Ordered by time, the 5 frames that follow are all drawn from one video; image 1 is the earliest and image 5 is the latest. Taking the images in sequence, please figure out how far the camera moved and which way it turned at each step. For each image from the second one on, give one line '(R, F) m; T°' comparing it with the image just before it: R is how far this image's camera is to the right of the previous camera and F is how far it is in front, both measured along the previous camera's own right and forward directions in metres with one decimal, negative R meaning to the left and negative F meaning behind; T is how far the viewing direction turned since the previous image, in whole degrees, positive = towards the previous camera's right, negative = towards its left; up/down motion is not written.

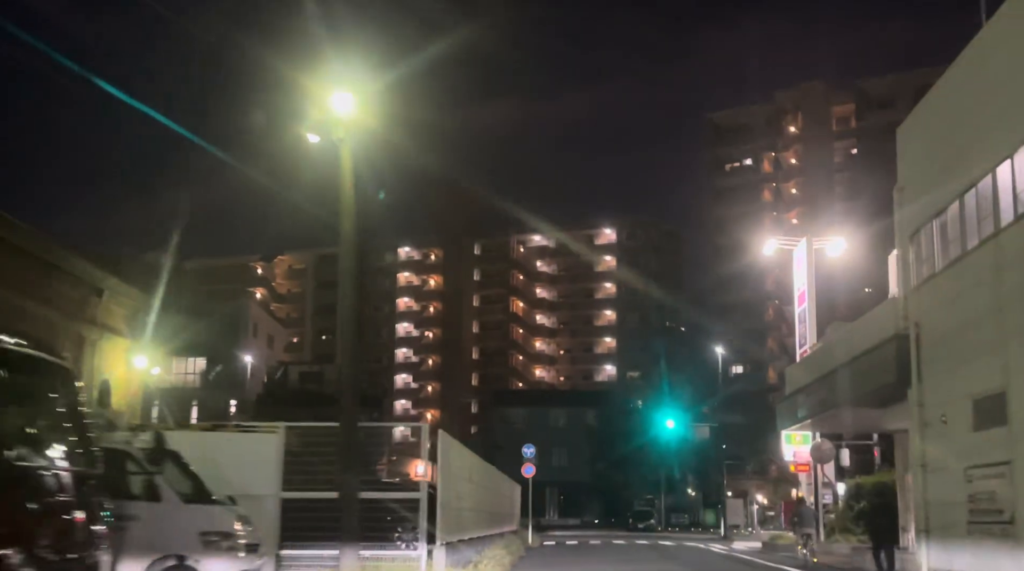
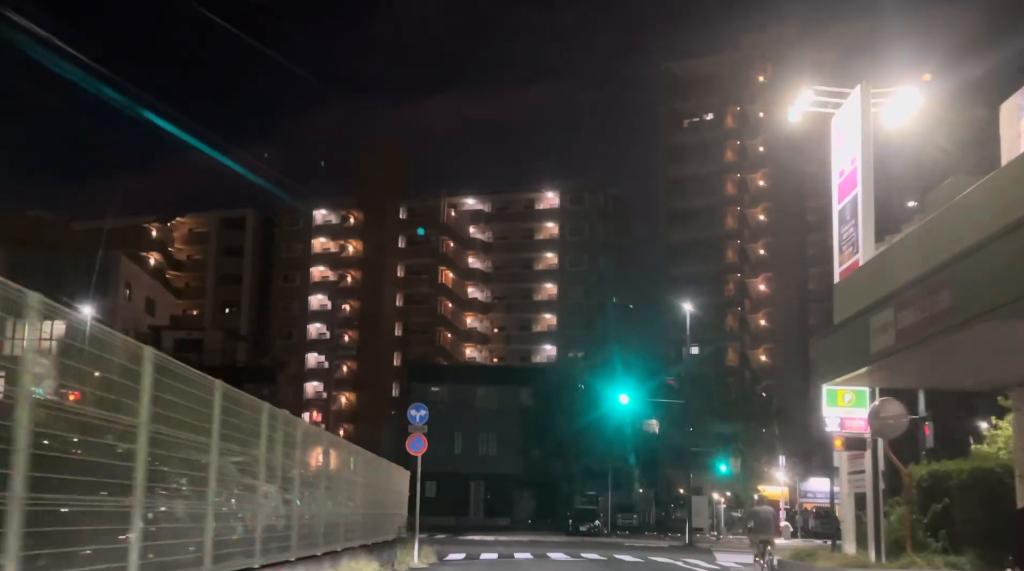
(+0.9, +9.6) m; +3°
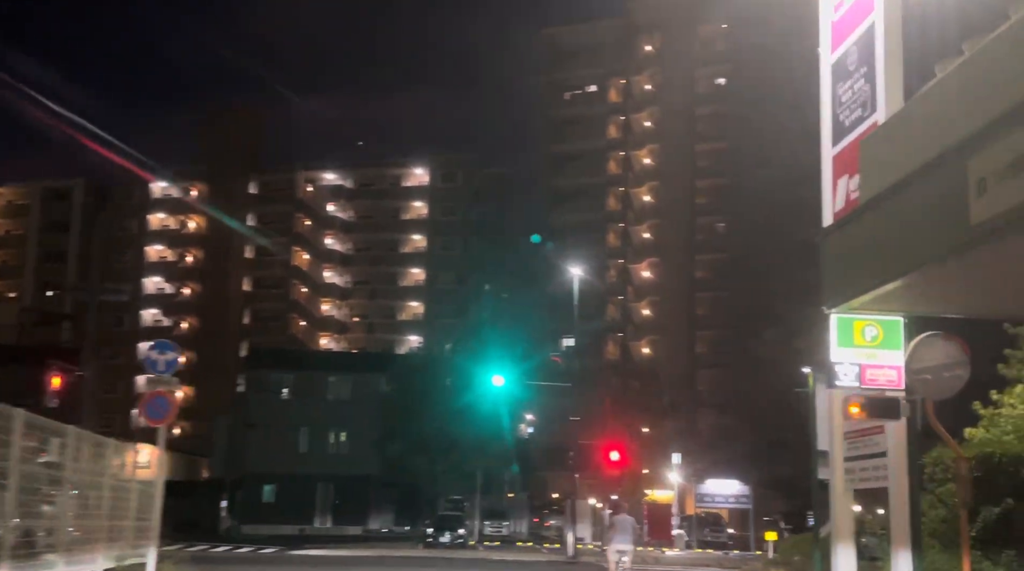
(+0.5, +6.4) m; +7°
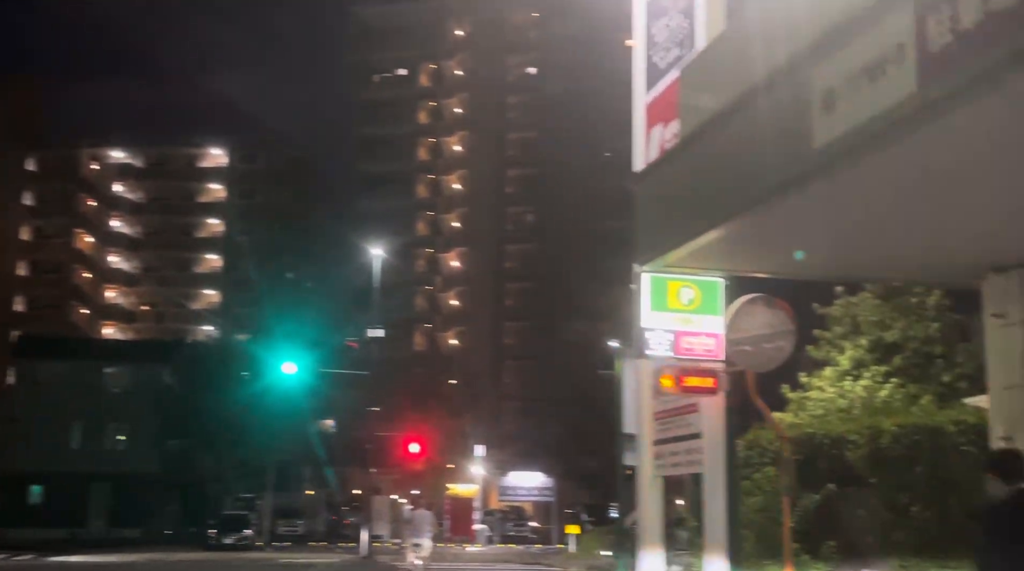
(+0.4, +1.6) m; +10°
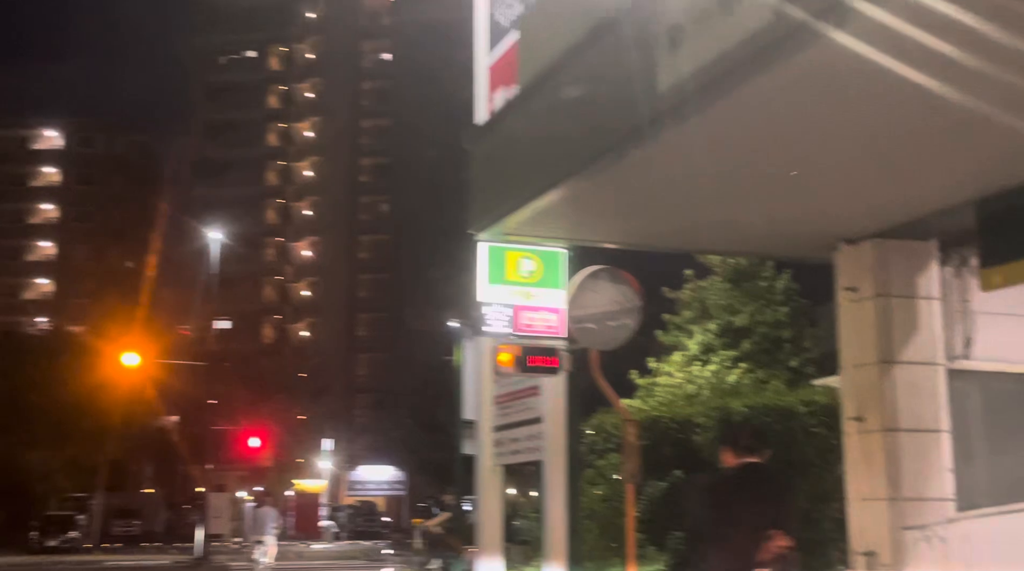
(+0.2, +0.8) m; +7°
